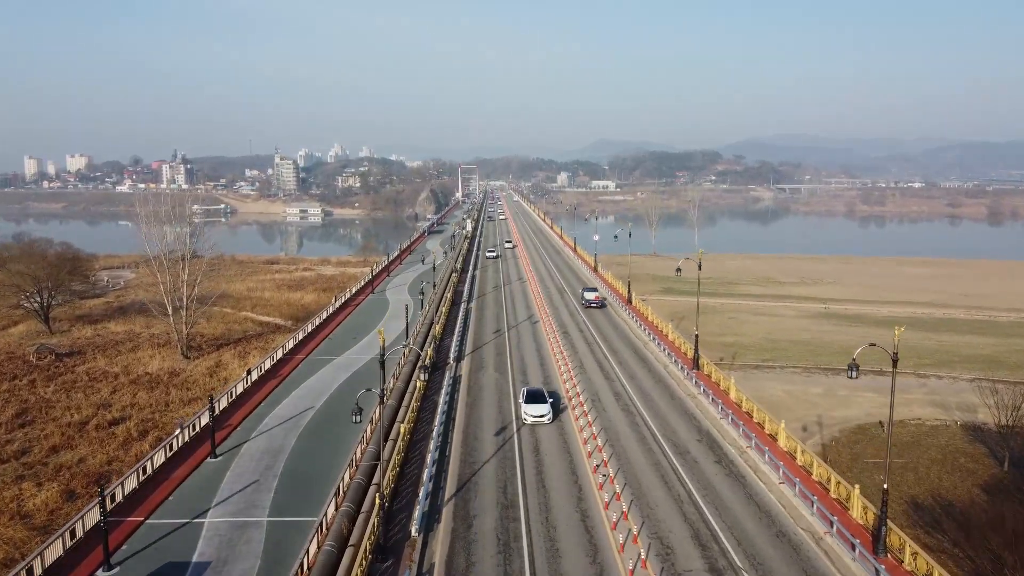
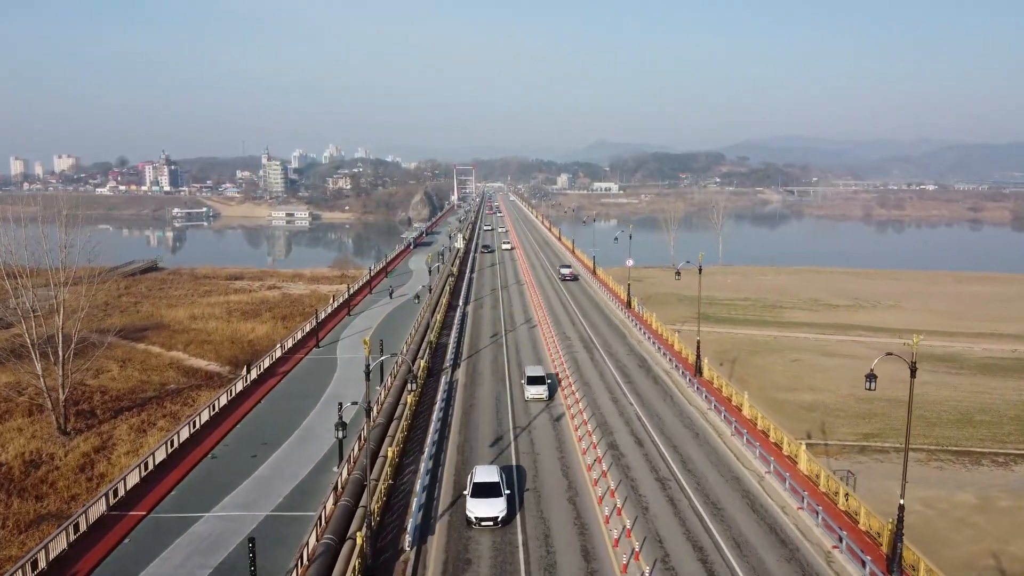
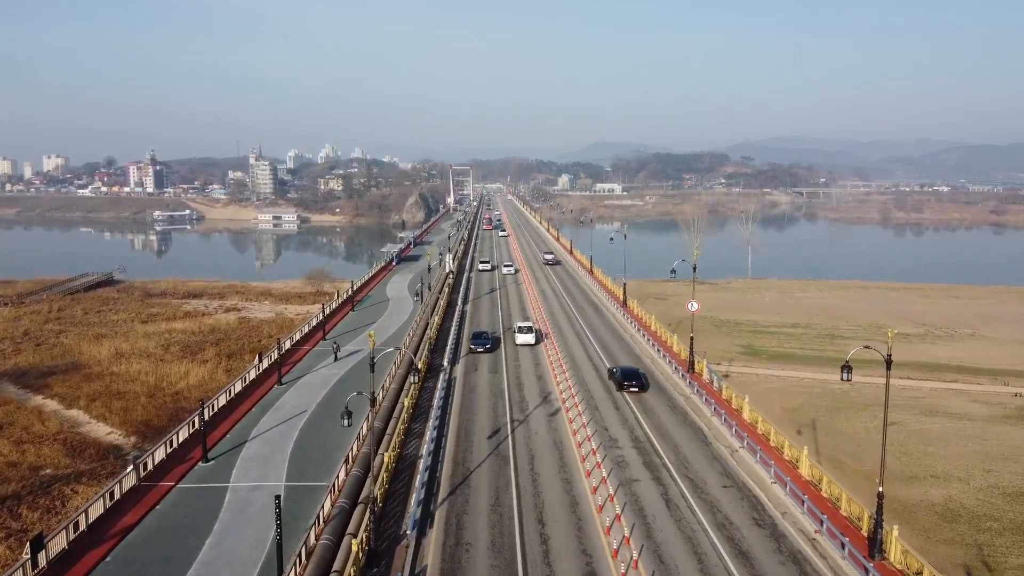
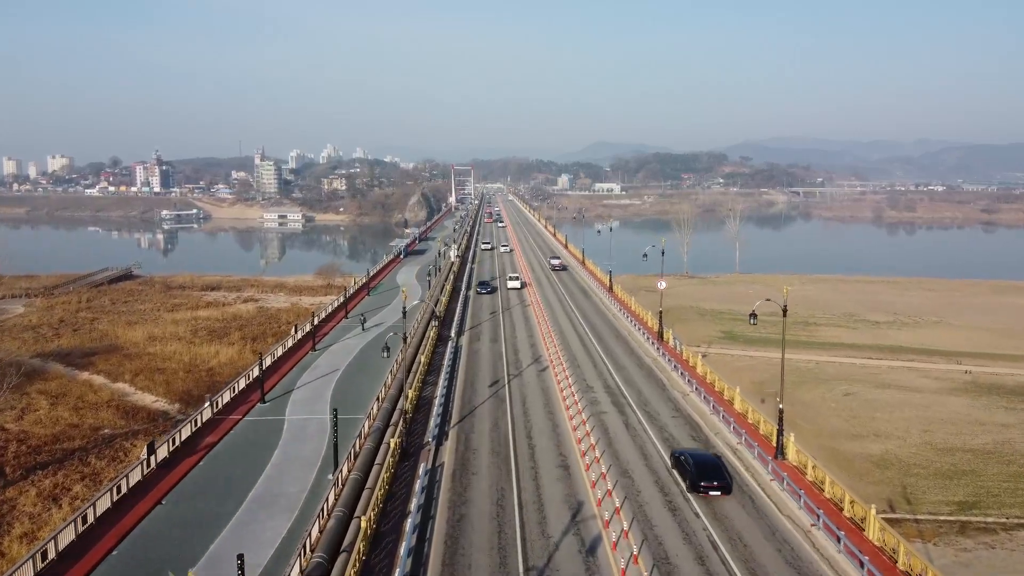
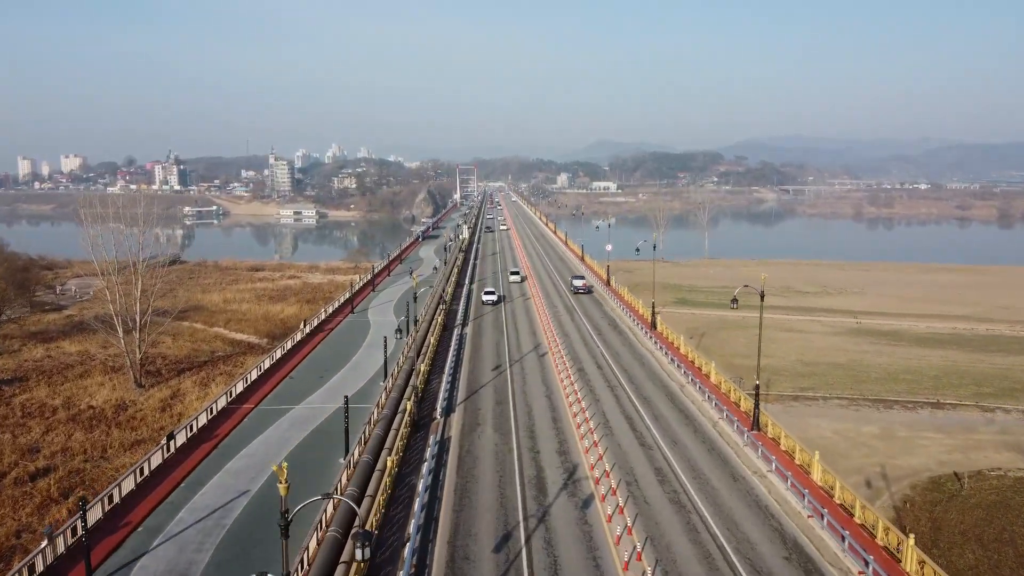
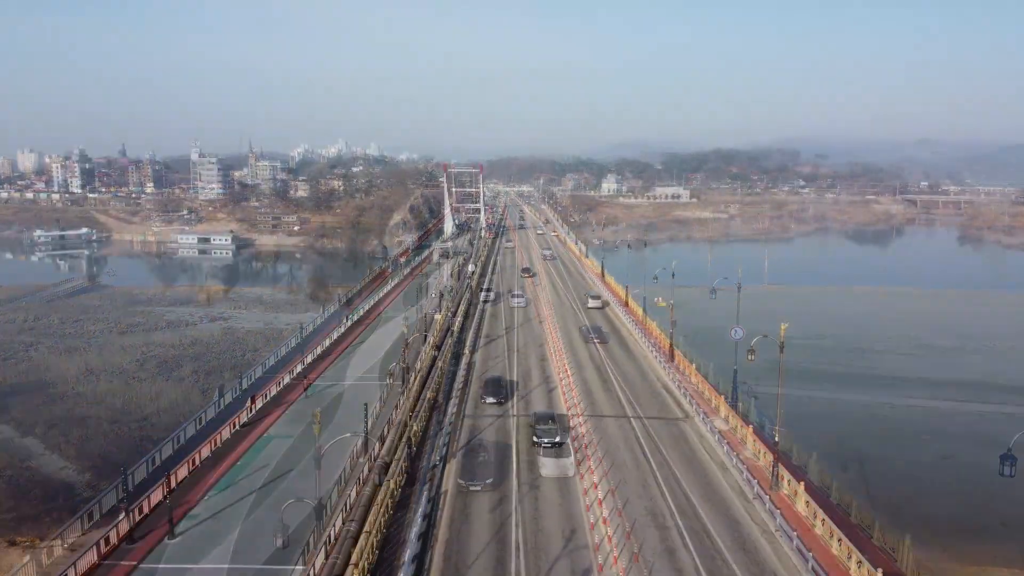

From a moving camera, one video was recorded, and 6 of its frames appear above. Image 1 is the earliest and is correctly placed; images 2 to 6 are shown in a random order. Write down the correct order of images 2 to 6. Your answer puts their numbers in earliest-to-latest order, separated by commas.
5, 2, 4, 3, 6
